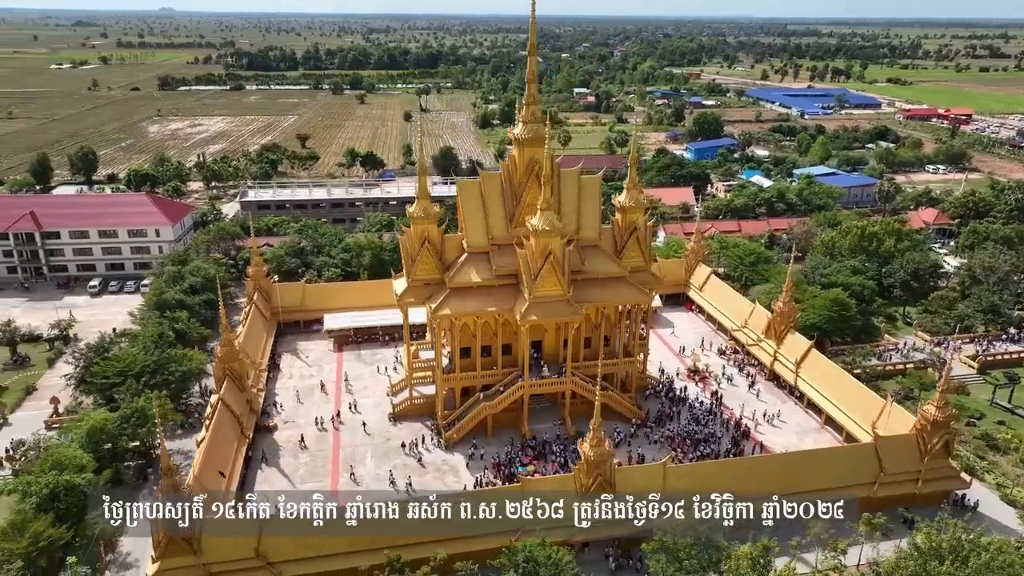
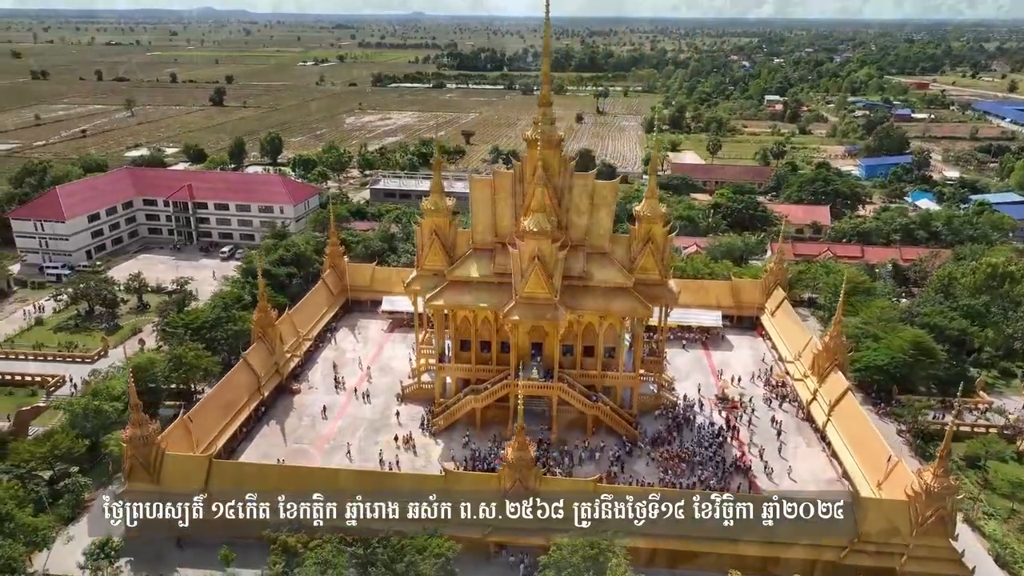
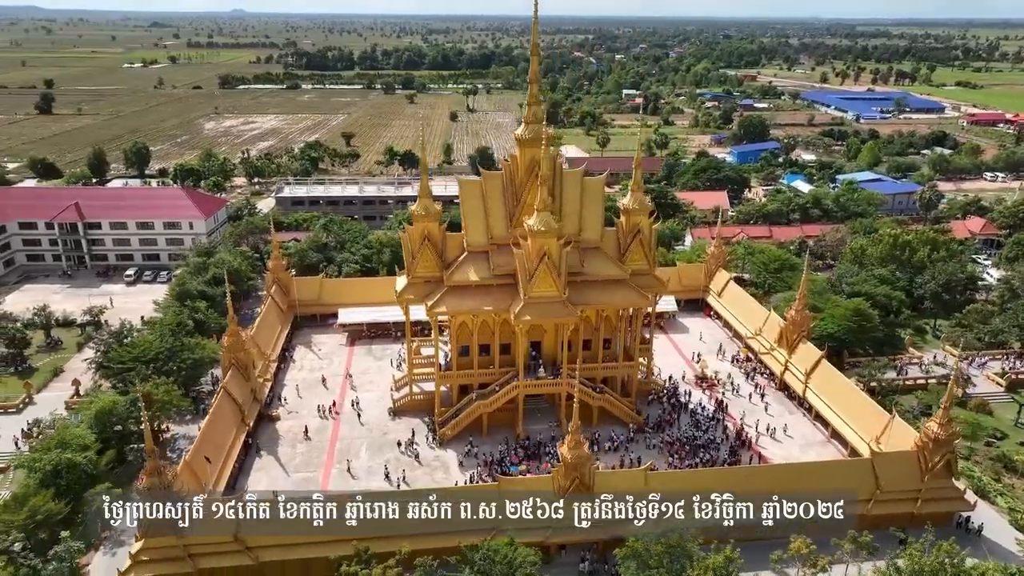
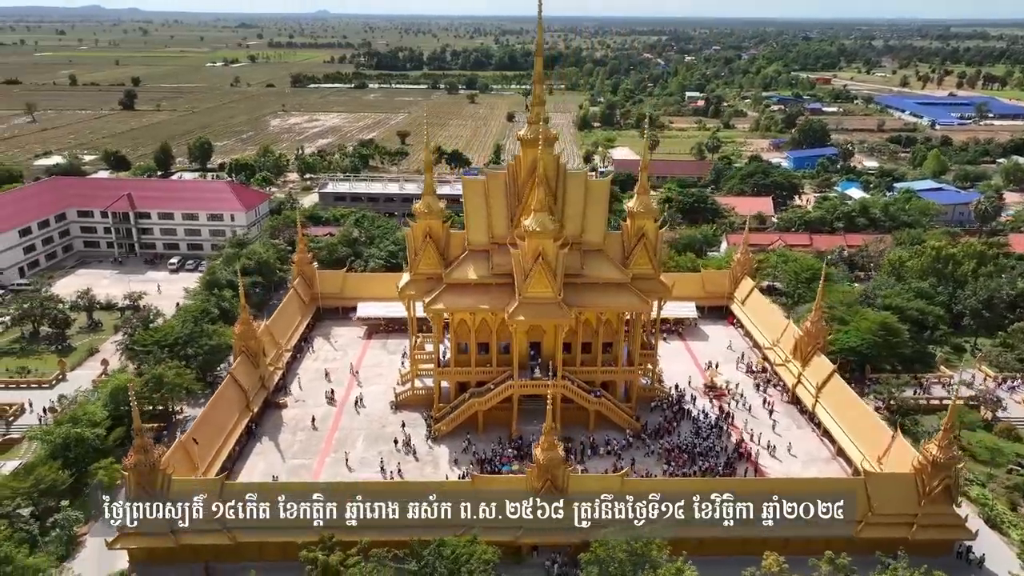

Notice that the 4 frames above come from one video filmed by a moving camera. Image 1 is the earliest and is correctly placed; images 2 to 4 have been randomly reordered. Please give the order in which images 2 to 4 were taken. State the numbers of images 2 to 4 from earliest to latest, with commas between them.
3, 4, 2
